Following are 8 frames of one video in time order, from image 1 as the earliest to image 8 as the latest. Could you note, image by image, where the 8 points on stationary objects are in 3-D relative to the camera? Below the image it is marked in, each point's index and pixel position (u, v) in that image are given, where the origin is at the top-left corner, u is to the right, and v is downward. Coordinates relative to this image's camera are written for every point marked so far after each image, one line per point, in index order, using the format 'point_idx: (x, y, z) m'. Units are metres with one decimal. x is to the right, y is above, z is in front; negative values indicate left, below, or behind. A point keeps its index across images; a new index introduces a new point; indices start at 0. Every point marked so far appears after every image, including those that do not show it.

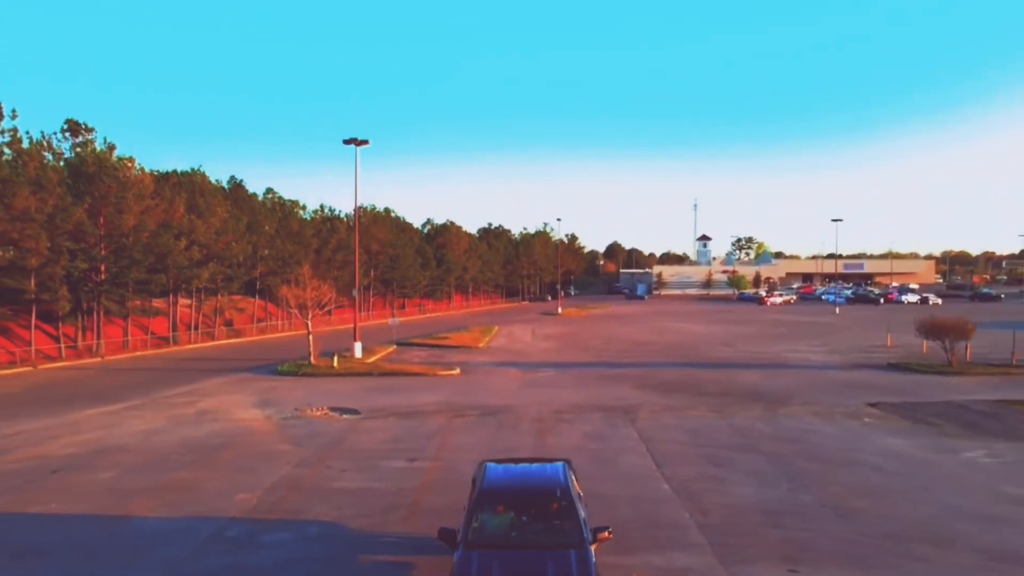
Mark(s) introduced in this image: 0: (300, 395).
0: (-2.7, -1.4, +7.7) m
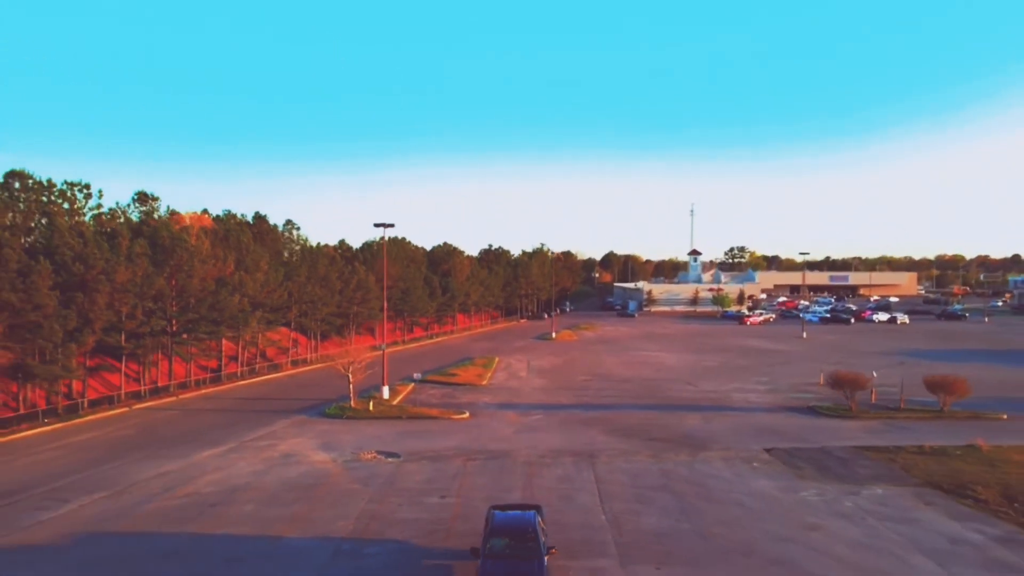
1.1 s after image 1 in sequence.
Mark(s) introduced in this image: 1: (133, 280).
0: (-2.7, -2.5, +10.3) m
1: (-8.0, +0.2, +12.9) m
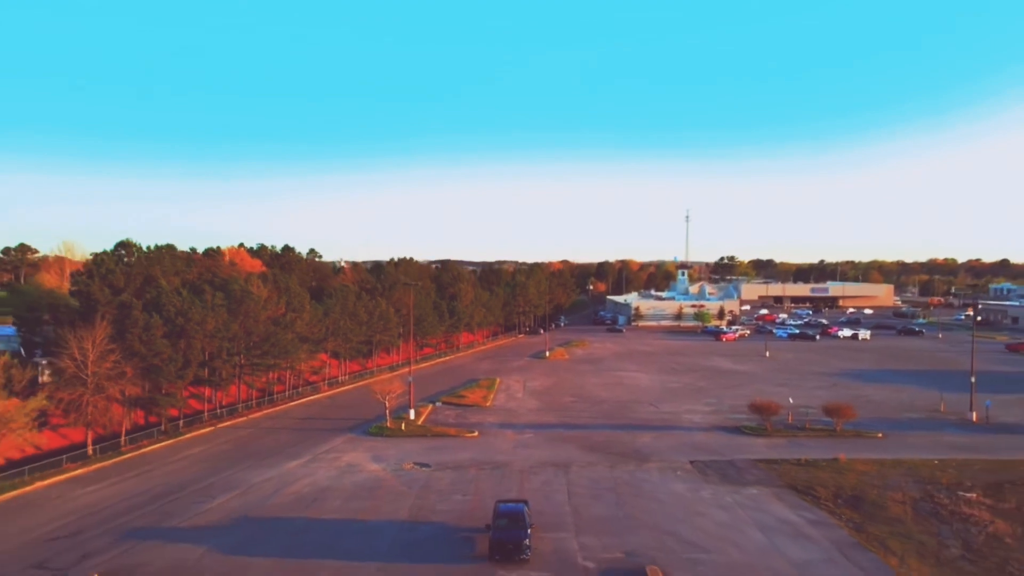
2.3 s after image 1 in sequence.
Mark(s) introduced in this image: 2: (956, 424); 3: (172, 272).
0: (-2.8, -3.8, +14.0) m
1: (-8.1, -1.1, +16.7) m
2: (+11.9, -3.6, +16.3) m
3: (-10.1, +0.4, +18.4) m
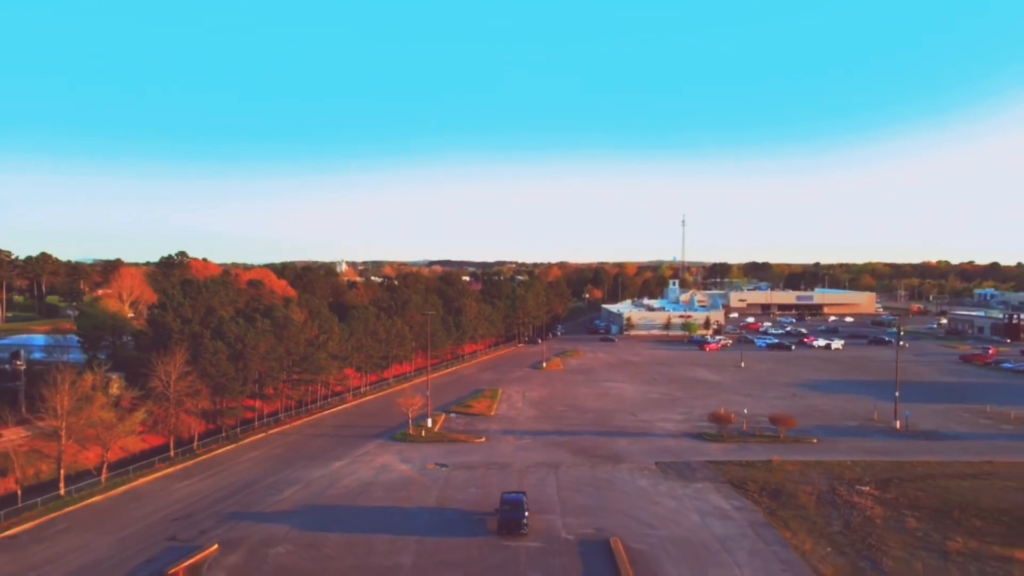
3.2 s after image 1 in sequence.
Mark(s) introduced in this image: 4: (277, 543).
0: (-2.7, -4.8, +17.3) m
1: (-8.0, -2.0, +20.0) m
2: (+11.9, -4.5, +19.6) m
3: (-10.1, -0.6, +21.7) m
4: (-4.6, -5.0, +11.8) m
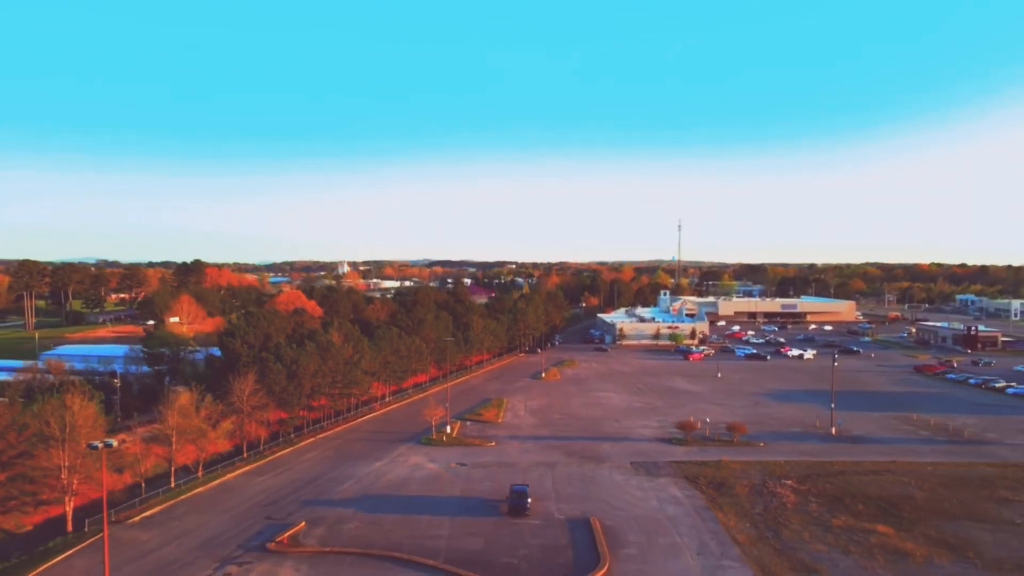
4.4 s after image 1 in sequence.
0: (-2.6, -6.0, +21.7) m
1: (-7.9, -3.3, +24.3) m
2: (+12.1, -5.8, +23.9) m
3: (-9.9, -1.8, +26.0) m
4: (-4.4, -6.2, +16.2) m
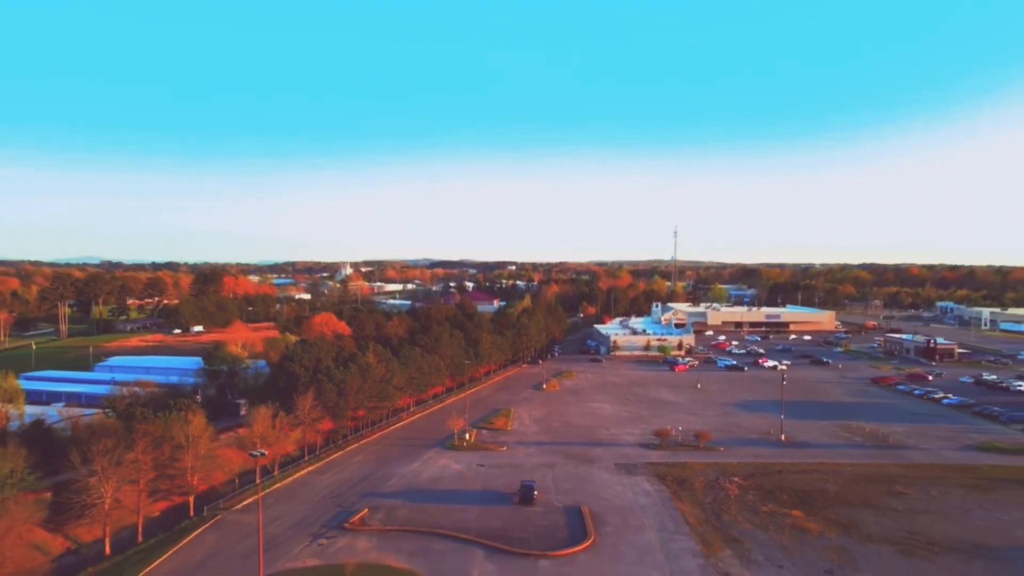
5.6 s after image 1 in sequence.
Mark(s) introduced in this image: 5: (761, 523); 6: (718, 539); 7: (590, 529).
0: (-2.2, -7.6, +27.0) m
1: (-7.5, -4.8, +29.6) m
2: (+12.5, -7.4, +29.3) m
3: (-9.5, -3.4, +31.3) m
4: (-4.0, -7.8, +21.5) m
5: (+8.1, -7.6, +19.8) m
6: (+6.3, -7.7, +18.7) m
7: (+2.5, -7.7, +19.3) m
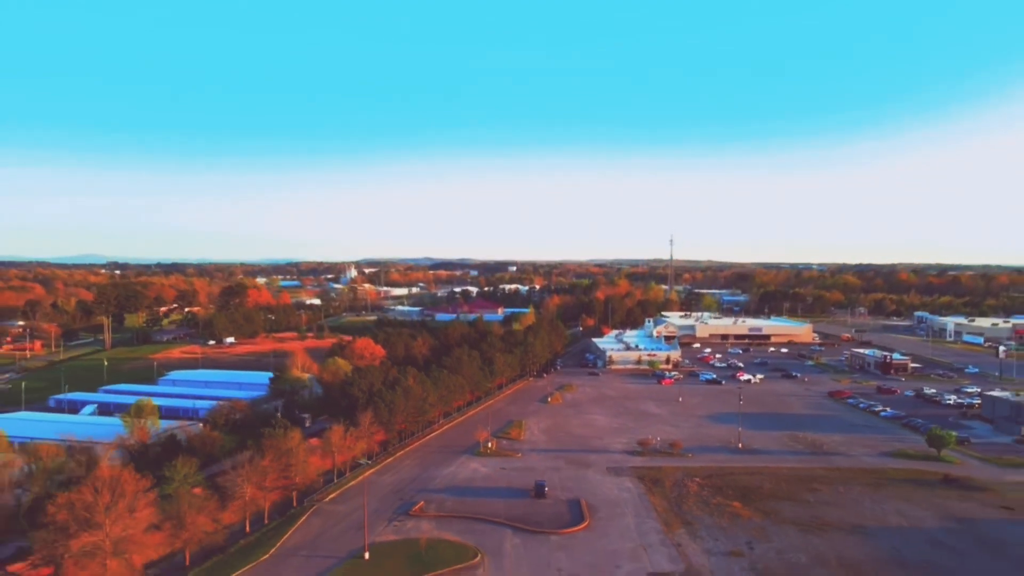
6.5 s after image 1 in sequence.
0: (-1.4, -10.0, +34.7) m
1: (-6.7, -7.3, +37.3) m
2: (+13.3, -9.8, +37.0) m
3: (-8.7, -5.7, +39.0) m
4: (-3.2, -10.2, +29.2) m
5: (+8.9, -10.1, +27.5) m
6: (+7.2, -10.1, +26.4) m
7: (+3.3, -10.1, +27.1) m
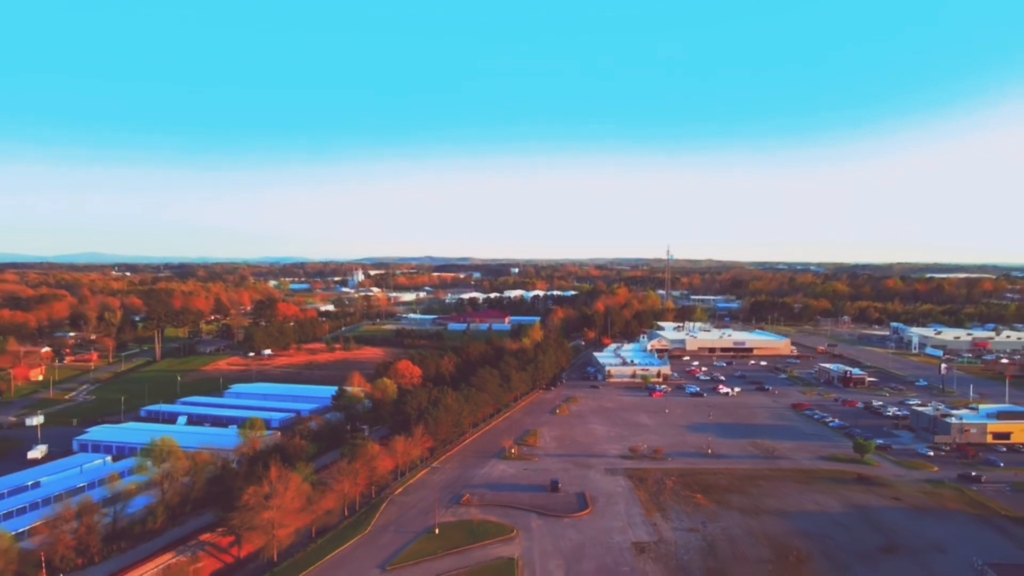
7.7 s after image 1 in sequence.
0: (+0.1, -13.1, +44.9) m
1: (-5.2, -10.3, +47.5) m
2: (+14.7, -12.8, +47.2) m
3: (-7.3, -8.8, +49.2) m
4: (-1.8, -13.3, +39.4) m
5: (+10.3, -13.2, +37.7) m
6: (+8.6, -13.3, +36.6) m
7: (+4.8, -13.2, +37.2) m
